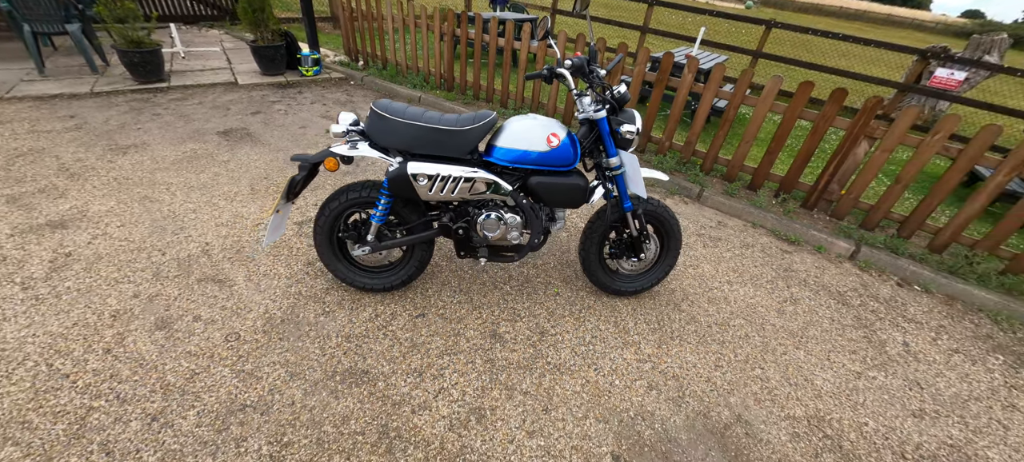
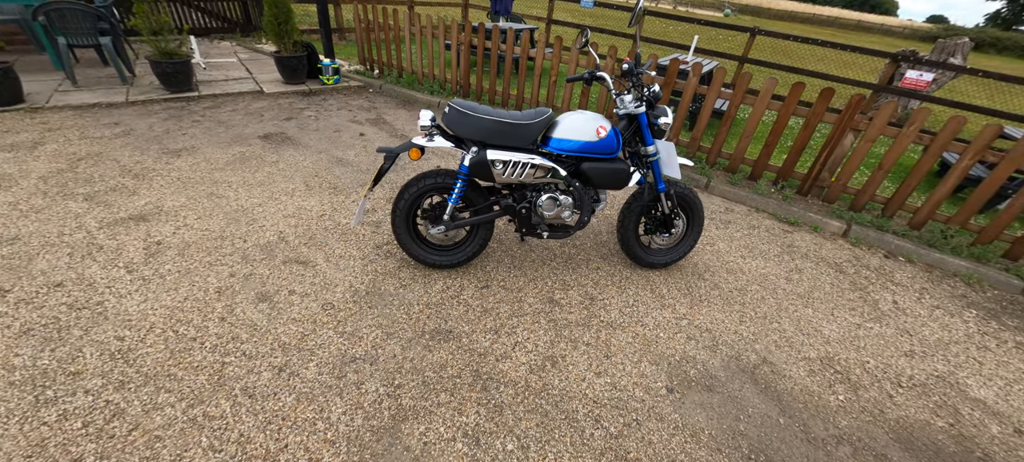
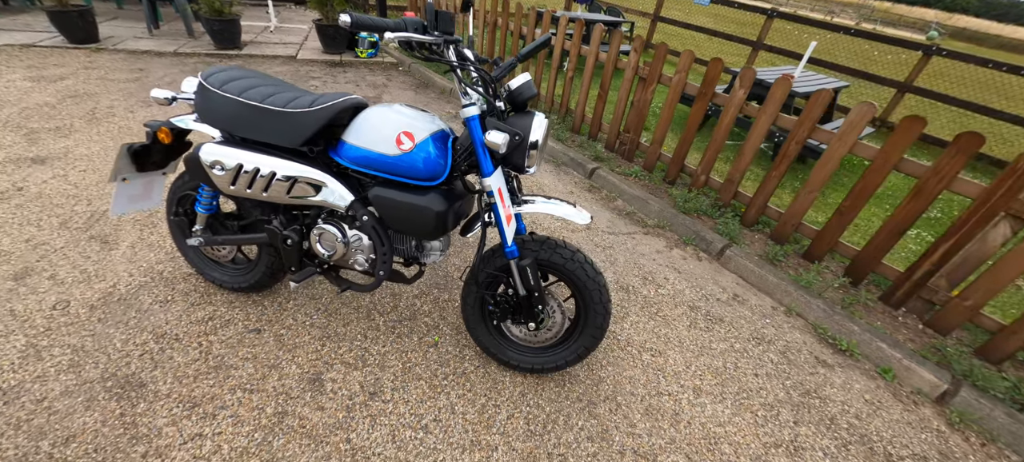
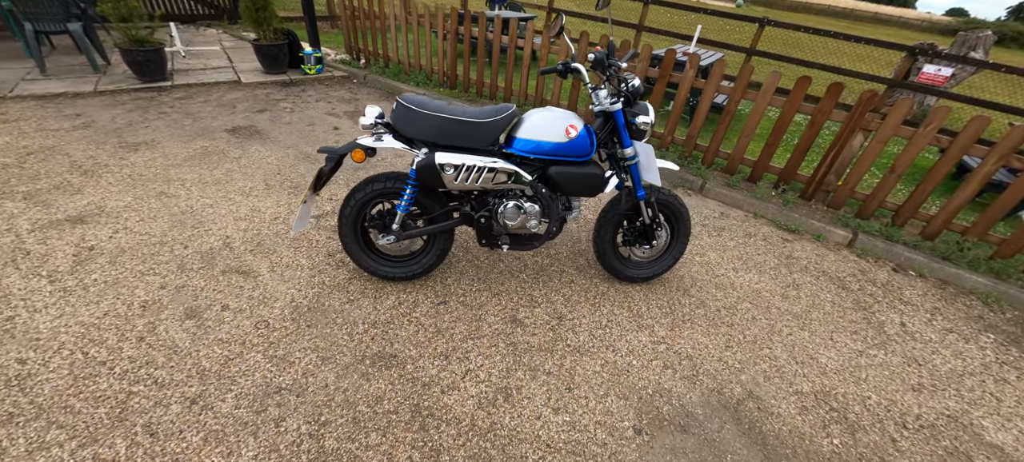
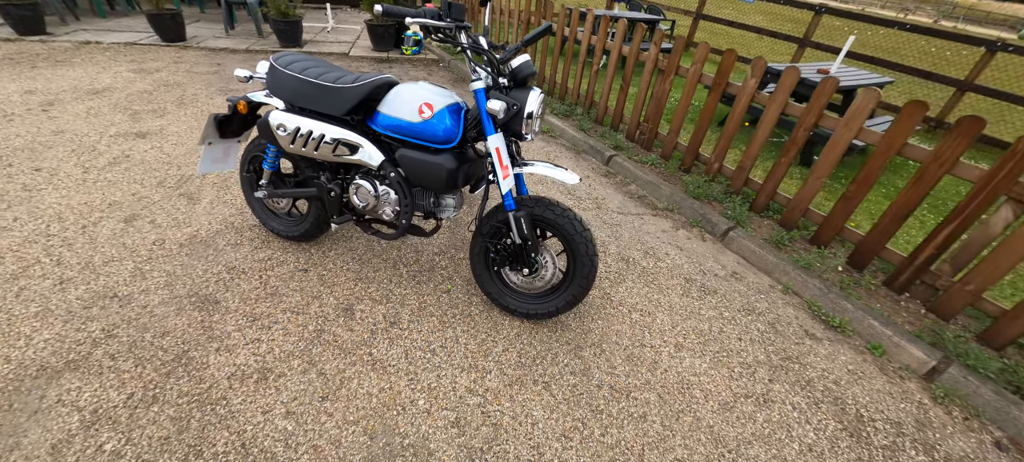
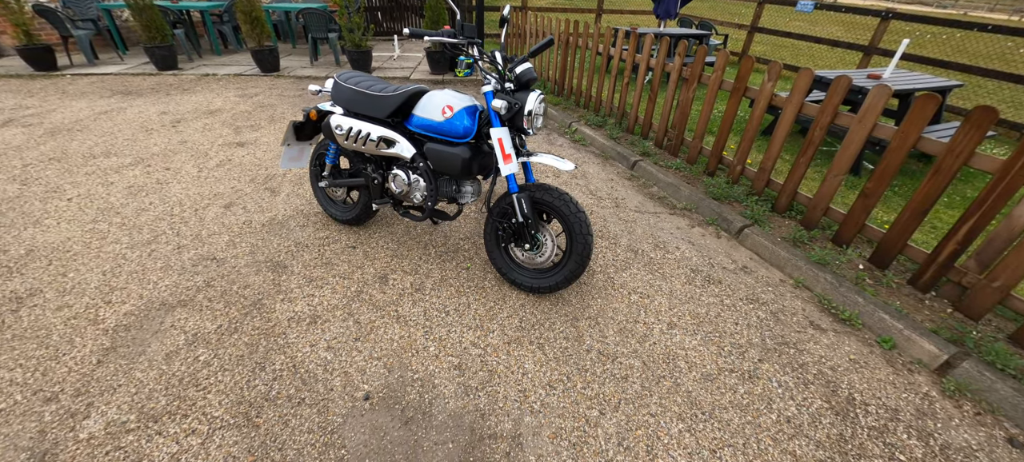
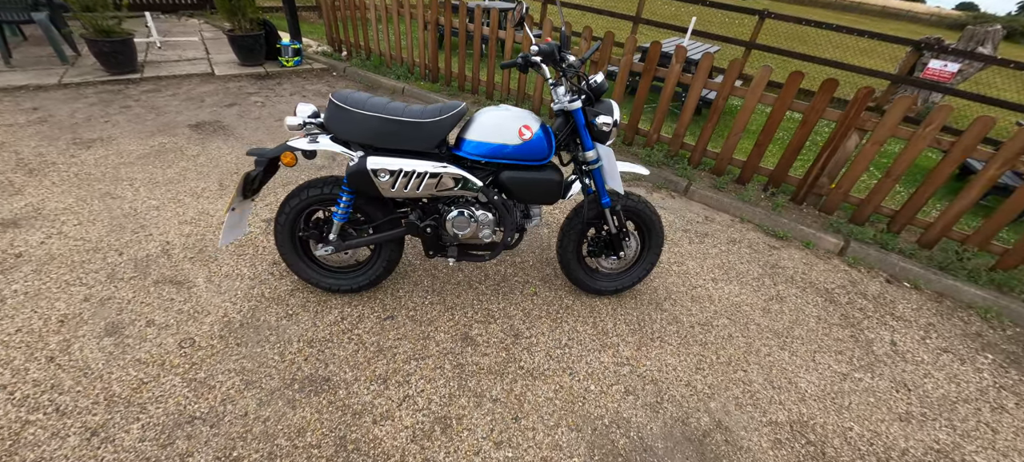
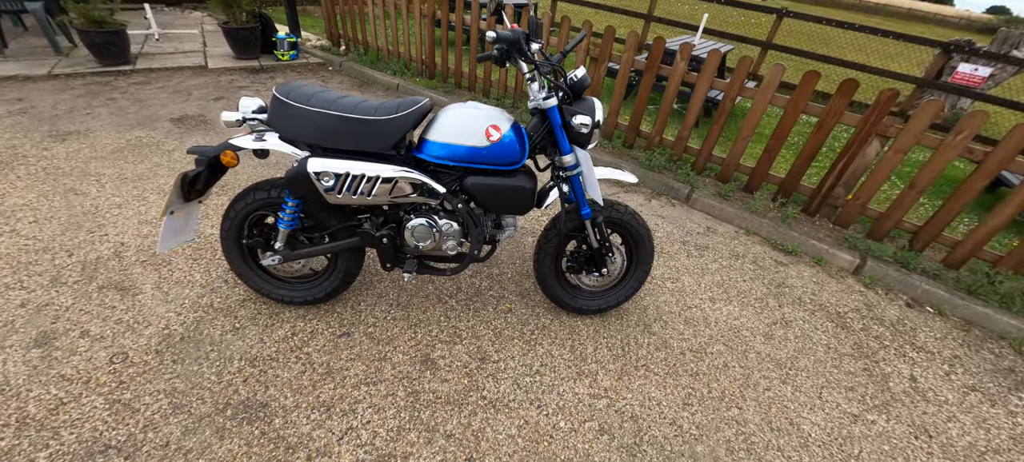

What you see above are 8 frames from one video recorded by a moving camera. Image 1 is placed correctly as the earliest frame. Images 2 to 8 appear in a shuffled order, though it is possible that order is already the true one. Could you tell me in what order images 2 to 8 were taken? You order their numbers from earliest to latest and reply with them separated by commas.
2, 4, 7, 8, 3, 5, 6
